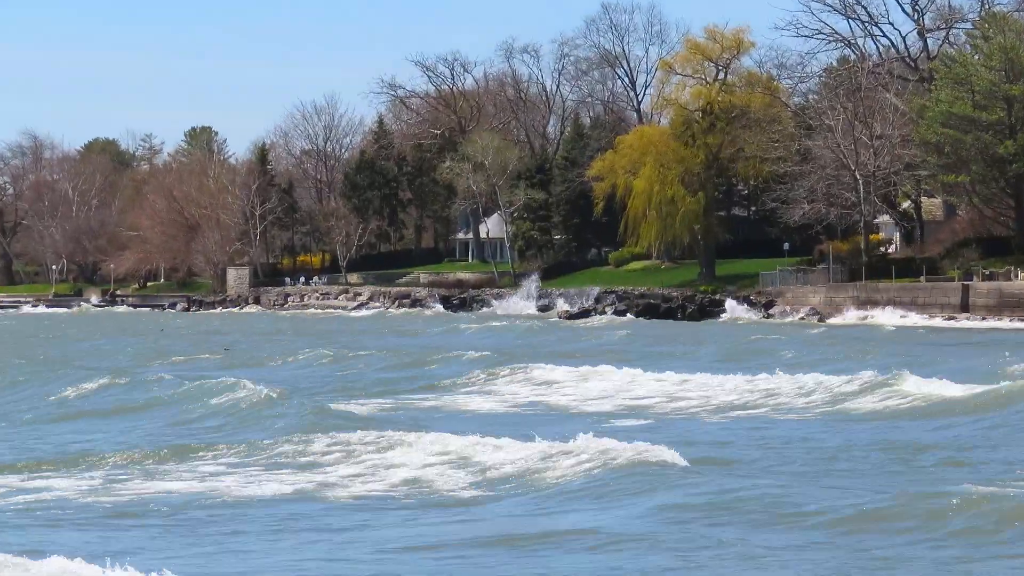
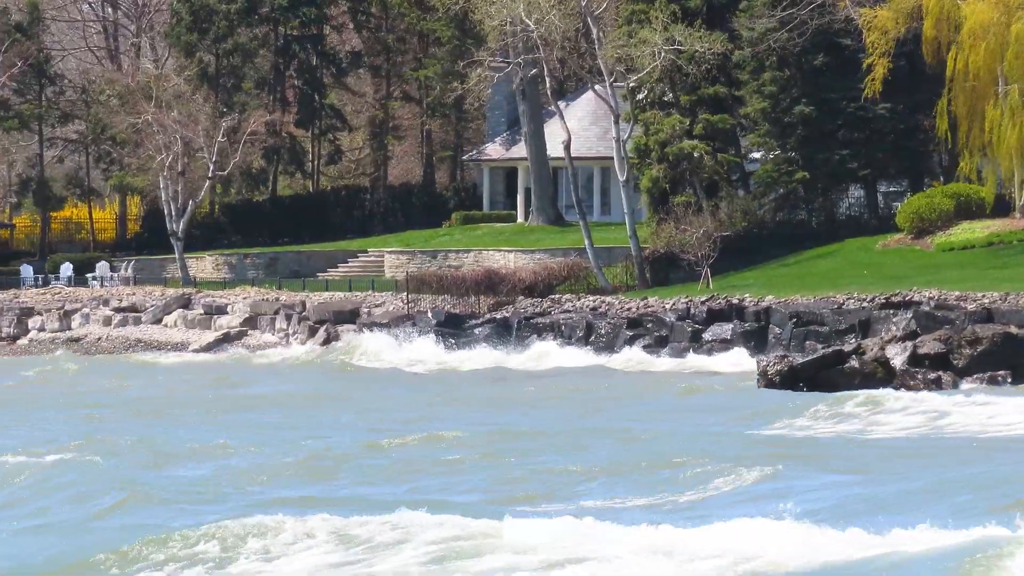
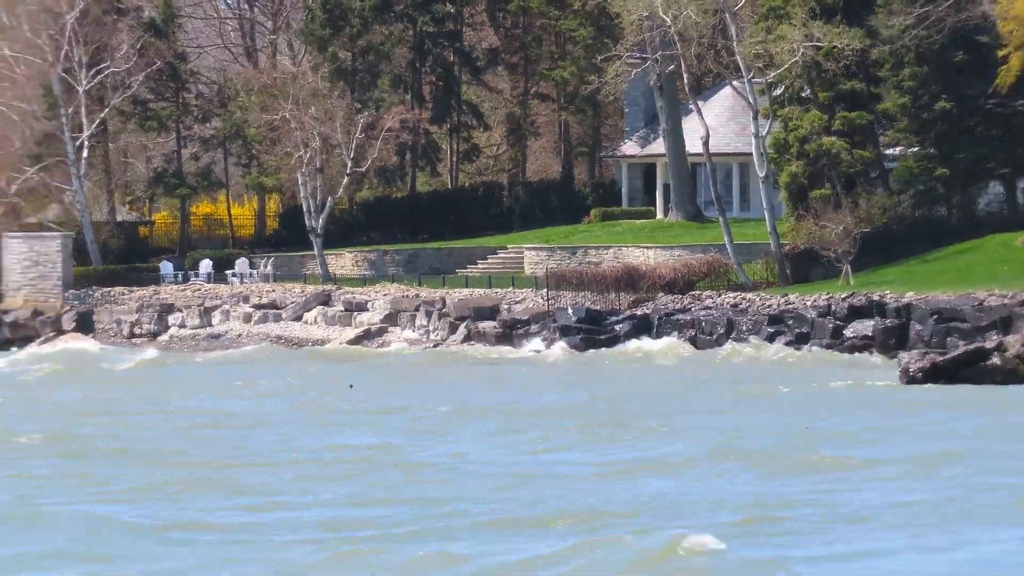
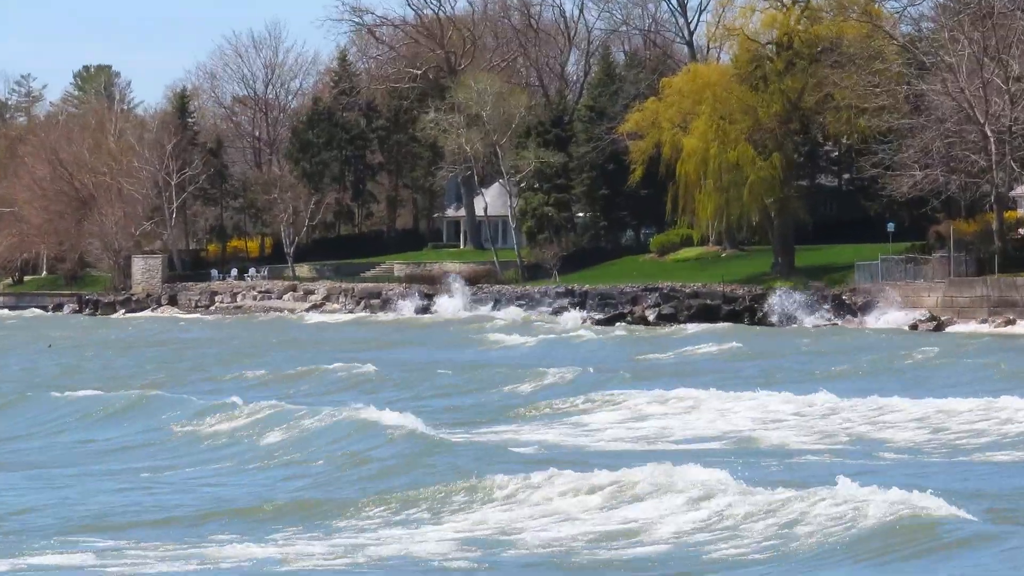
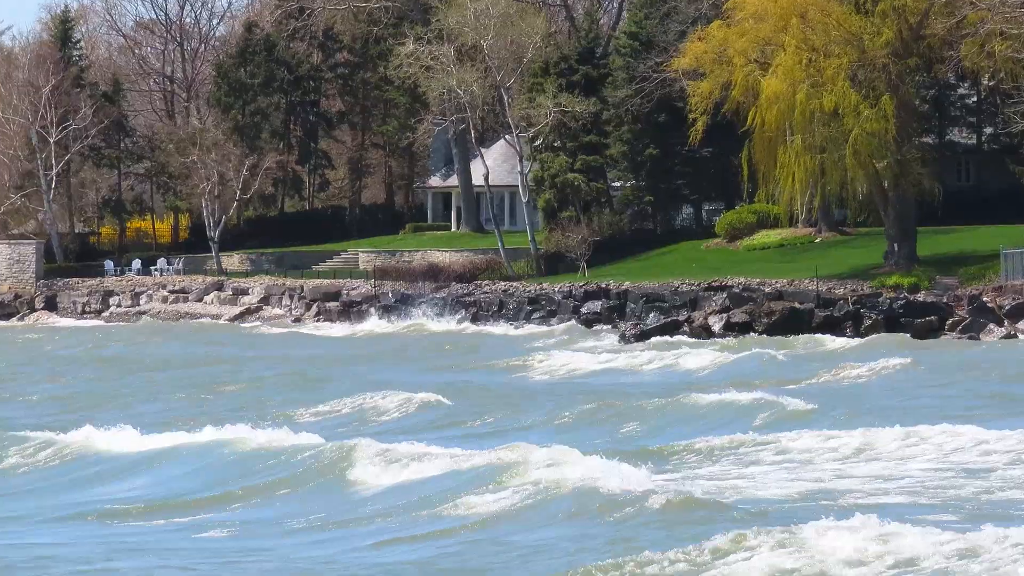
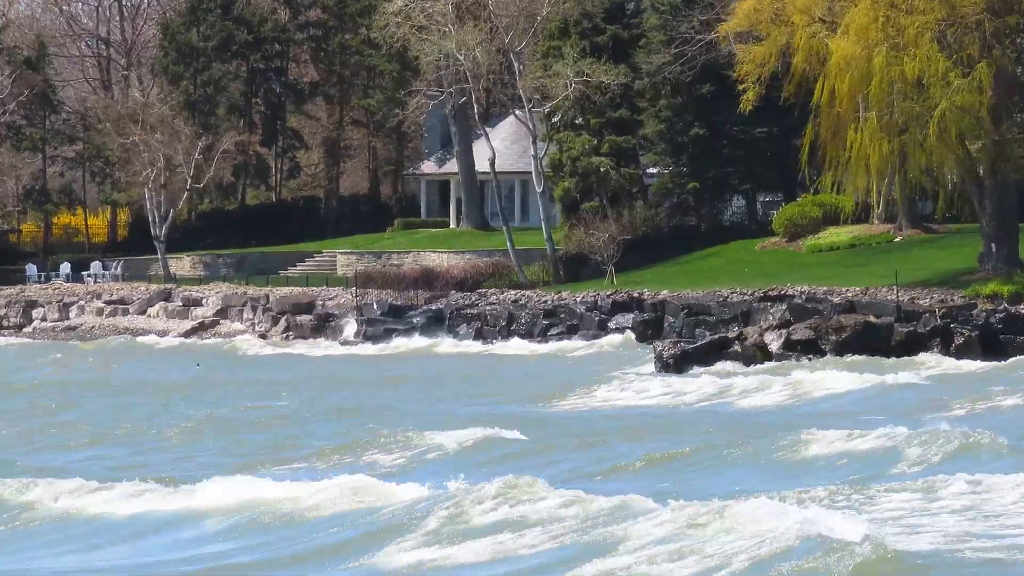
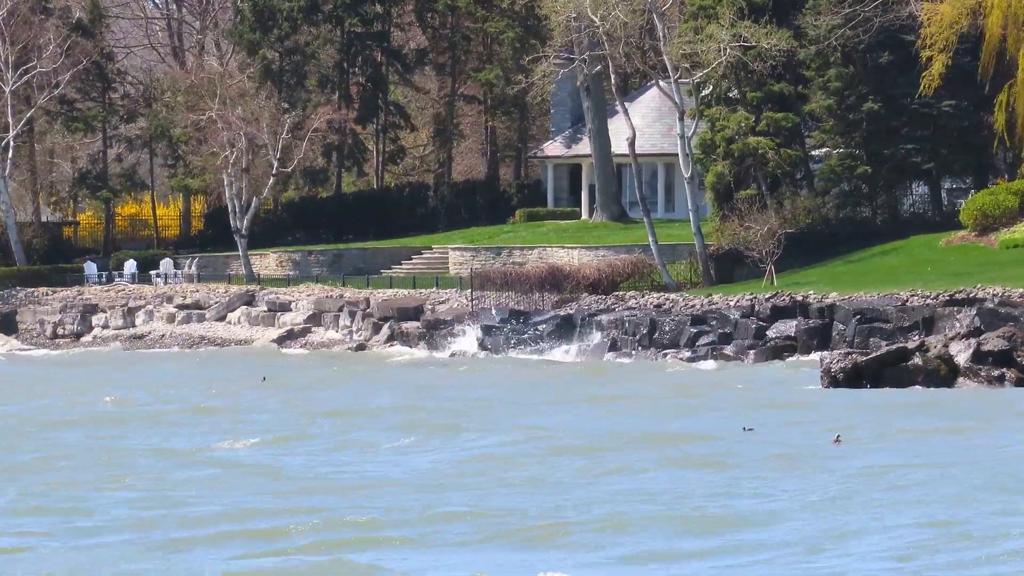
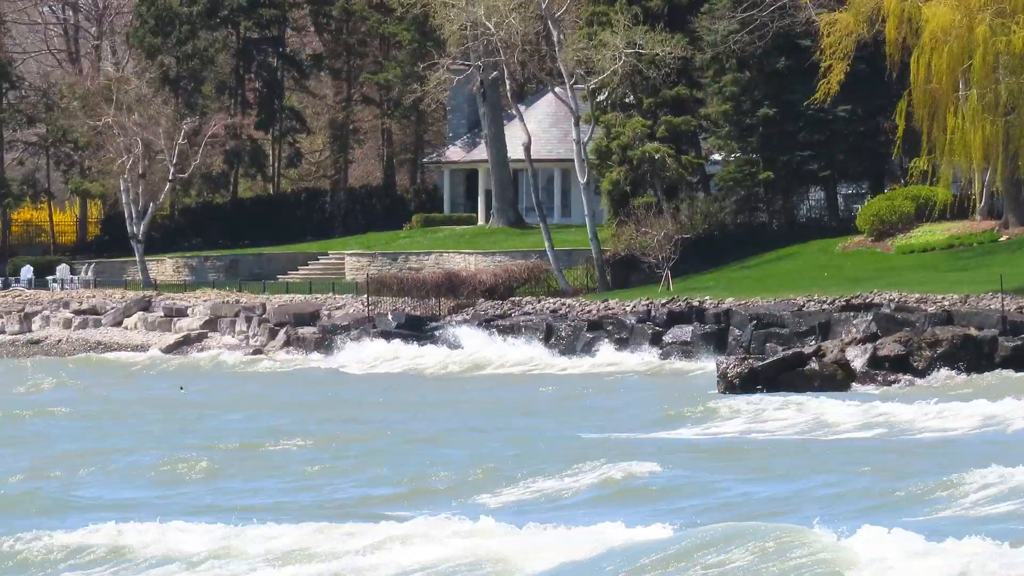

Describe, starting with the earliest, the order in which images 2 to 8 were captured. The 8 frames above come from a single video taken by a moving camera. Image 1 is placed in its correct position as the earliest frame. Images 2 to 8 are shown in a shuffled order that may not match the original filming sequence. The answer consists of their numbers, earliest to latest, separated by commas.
4, 5, 6, 8, 2, 7, 3
